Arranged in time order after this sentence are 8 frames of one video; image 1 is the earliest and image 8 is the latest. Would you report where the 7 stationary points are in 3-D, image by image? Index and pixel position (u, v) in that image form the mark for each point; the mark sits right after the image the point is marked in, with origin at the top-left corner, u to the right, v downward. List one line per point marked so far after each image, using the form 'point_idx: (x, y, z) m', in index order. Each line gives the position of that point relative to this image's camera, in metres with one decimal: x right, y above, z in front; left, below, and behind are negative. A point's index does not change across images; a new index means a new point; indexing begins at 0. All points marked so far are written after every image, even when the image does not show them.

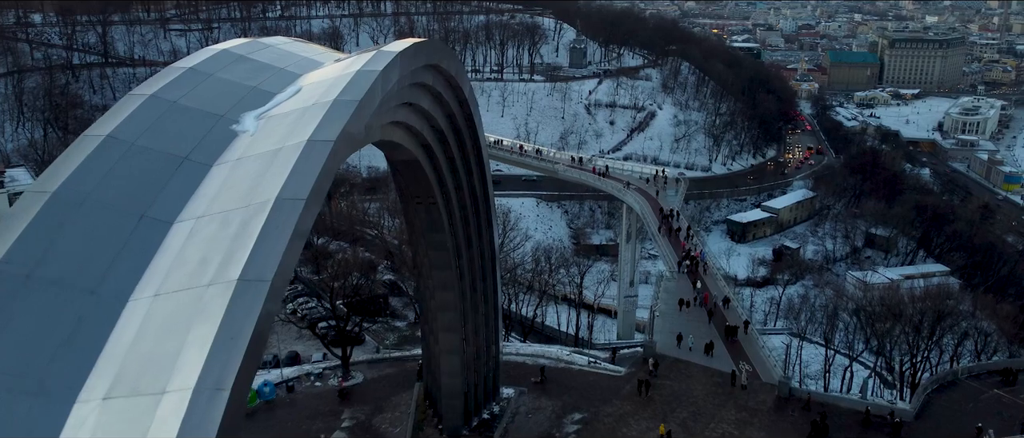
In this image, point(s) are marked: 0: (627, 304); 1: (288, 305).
0: (+3.1, -2.2, +19.8) m
1: (-4.5, -1.8, +15.0) m
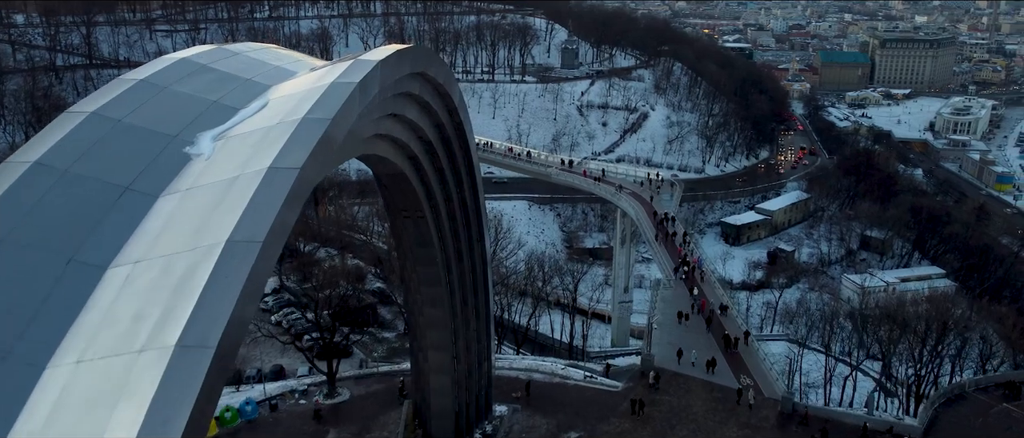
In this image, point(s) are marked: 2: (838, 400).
0: (+2.9, -2.4, +19.5) m
1: (-4.7, -1.9, +14.5) m
2: (+6.4, -3.6, +14.6) m
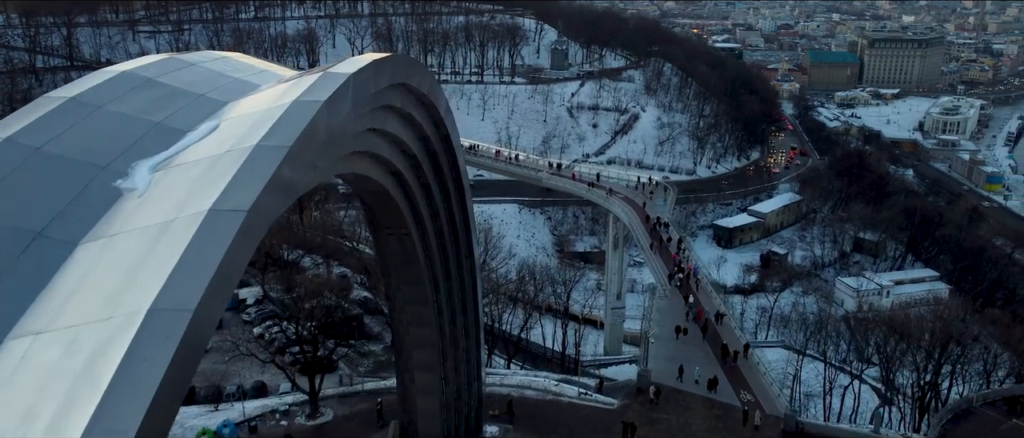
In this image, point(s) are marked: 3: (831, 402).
0: (+2.6, -2.5, +19.1) m
1: (-4.8, -2.1, +14.1) m
2: (+6.2, -3.7, +14.2) m
3: (+6.5, -3.8, +15.2) m
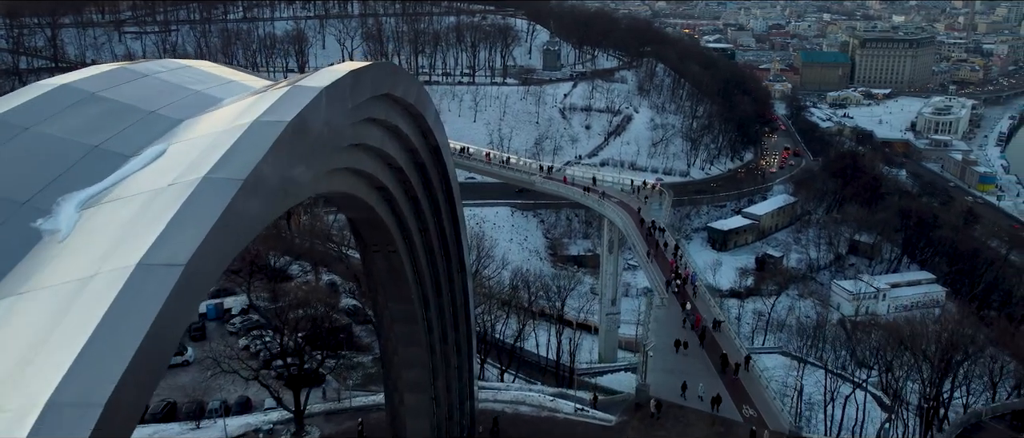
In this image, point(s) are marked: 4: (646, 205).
0: (+2.5, -2.6, +18.7) m
1: (-5.0, -2.2, +13.6) m
2: (+6.1, -3.8, +13.9) m
3: (+6.4, -3.9, +14.9) m
4: (+3.4, +0.3, +18.9) m
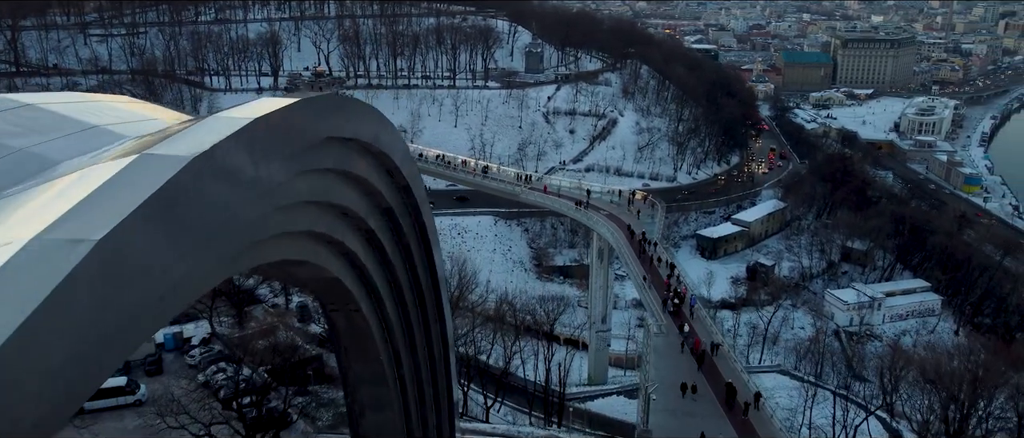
0: (+2.1, -2.9, +17.8) m
1: (-5.2, -2.6, +12.5) m
2: (+5.9, -4.1, +13.0) m
3: (+6.1, -4.2, +14.0) m
4: (+3.0, 0.0, +18.0) m
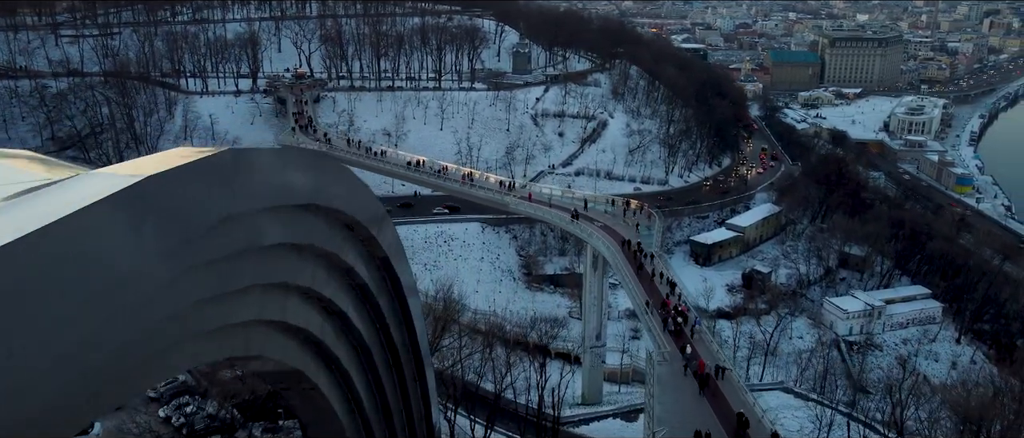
0: (+1.9, -3.2, +16.9) m
1: (-5.4, -2.9, +11.4) m
2: (+5.7, -4.3, +12.2) m
3: (+6.0, -4.4, +13.2) m
4: (+2.8, -0.2, +17.1) m
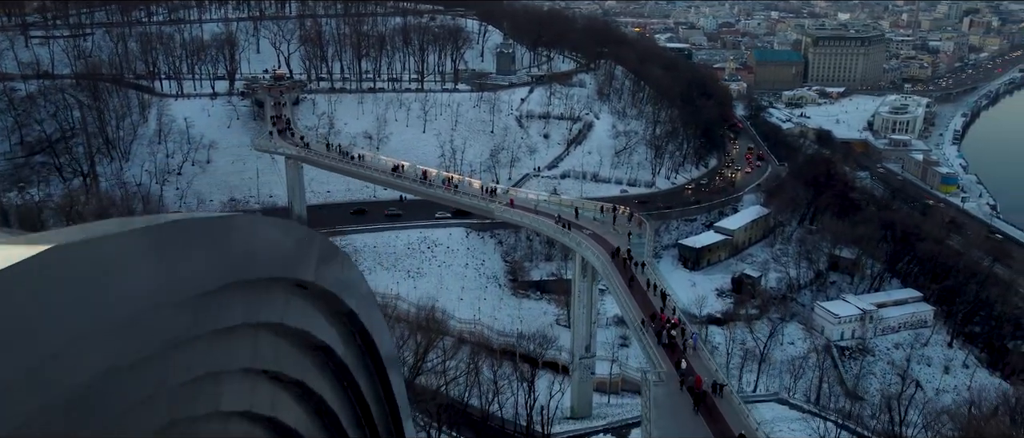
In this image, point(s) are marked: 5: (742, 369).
0: (+1.6, -3.3, +16.3) m
1: (-5.5, -3.1, +10.7) m
2: (+5.5, -4.4, +11.7) m
3: (+5.8, -4.5, +12.7) m
4: (+2.5, -0.4, +16.5) m
5: (+6.0, -3.9, +19.4) m
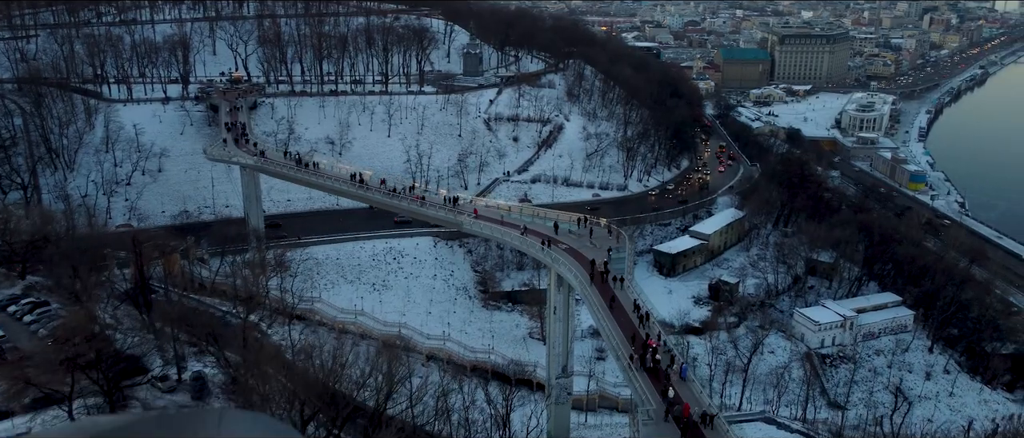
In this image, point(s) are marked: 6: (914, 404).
0: (+1.0, -3.6, +15.3) m
1: (-5.9, -3.5, +9.5) m
2: (+5.2, -4.6, +10.9) m
3: (+5.4, -4.7, +11.9) m
4: (+1.8, -0.6, +15.6) m
5: (+5.3, -4.1, +18.7) m
6: (+10.6, -4.9, +19.6) m
